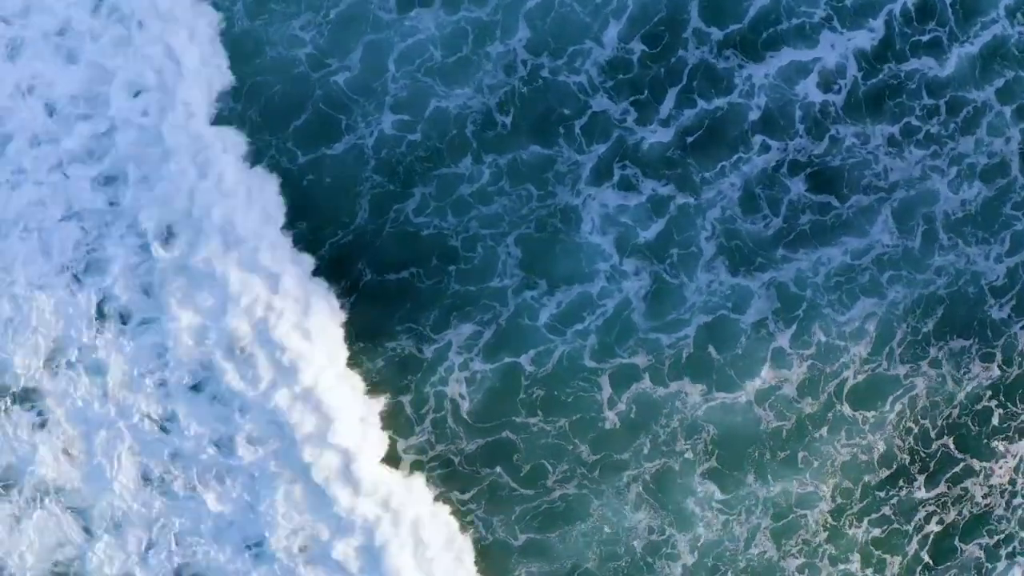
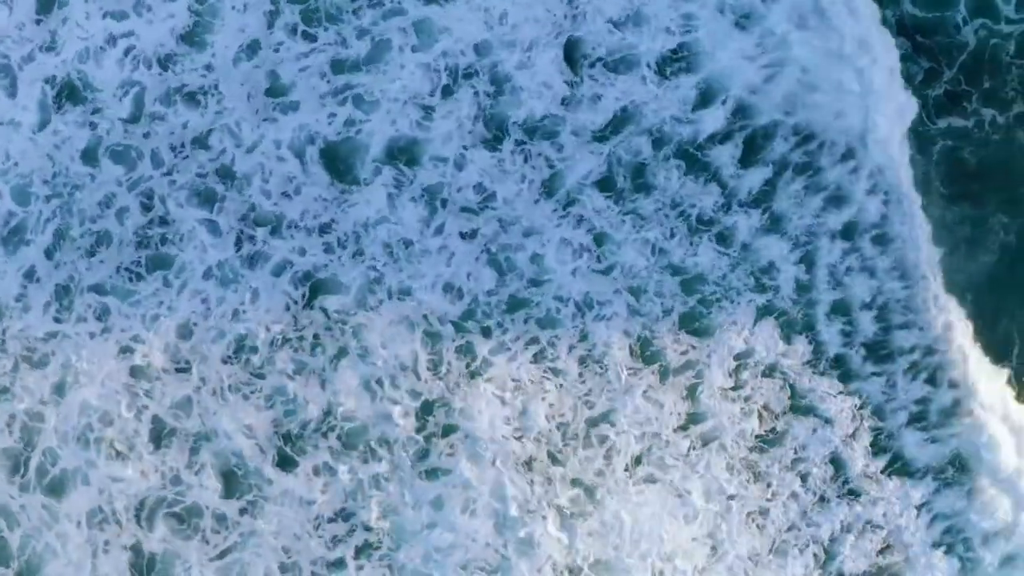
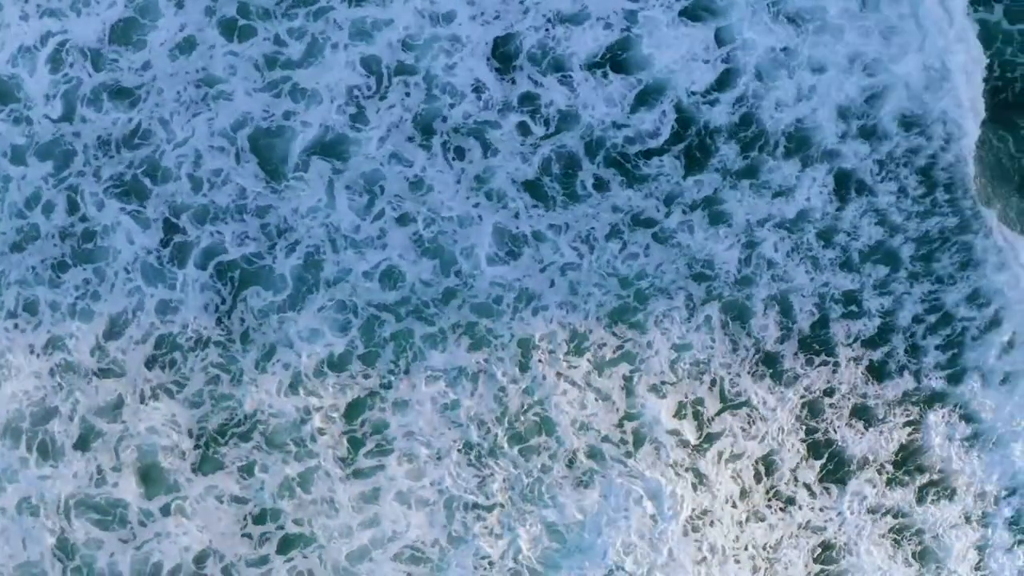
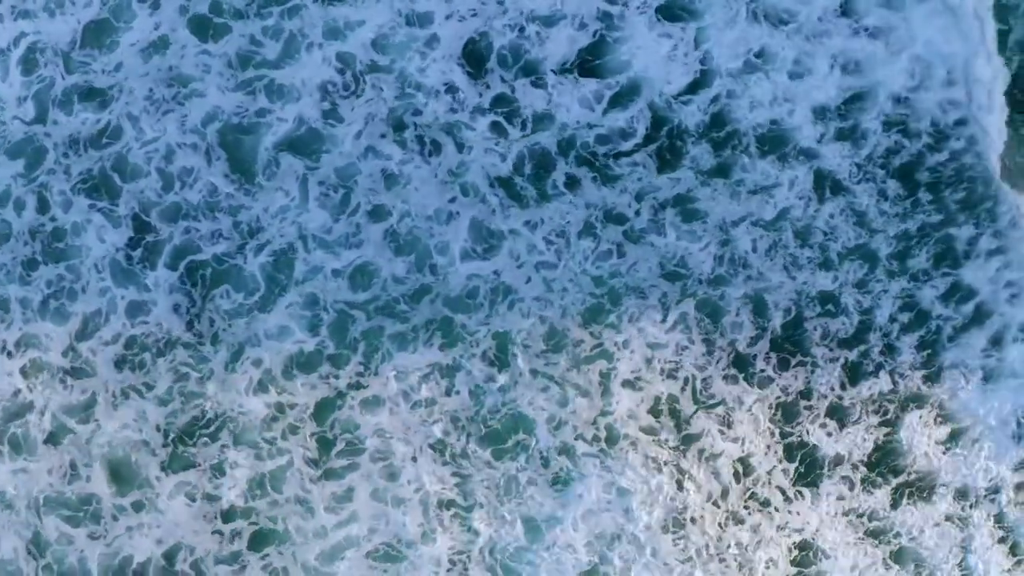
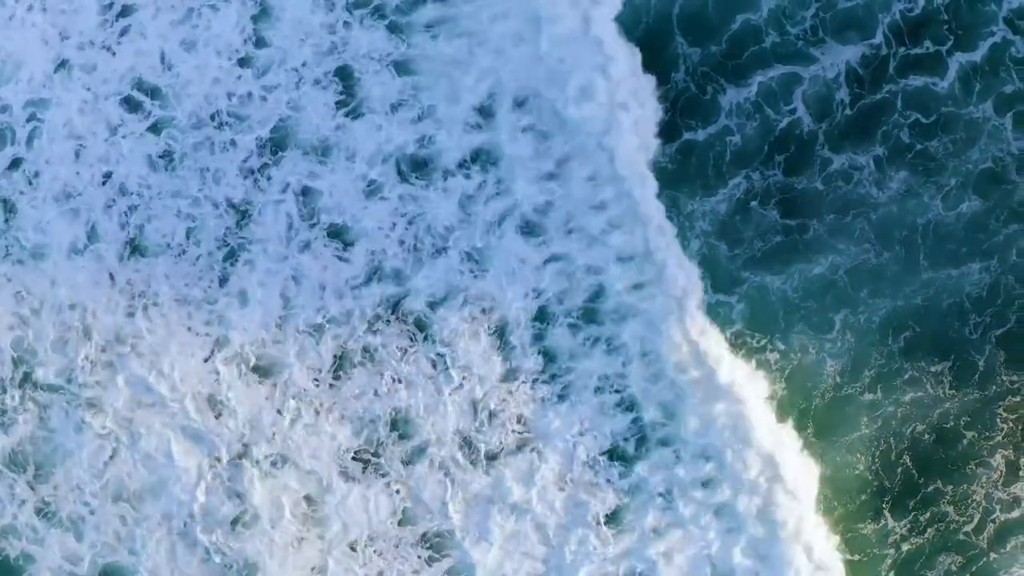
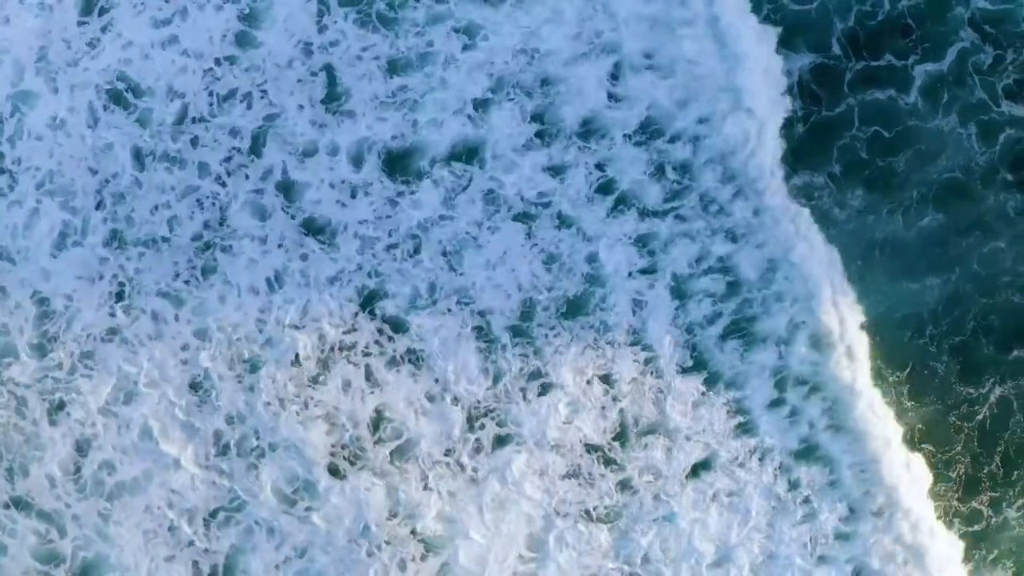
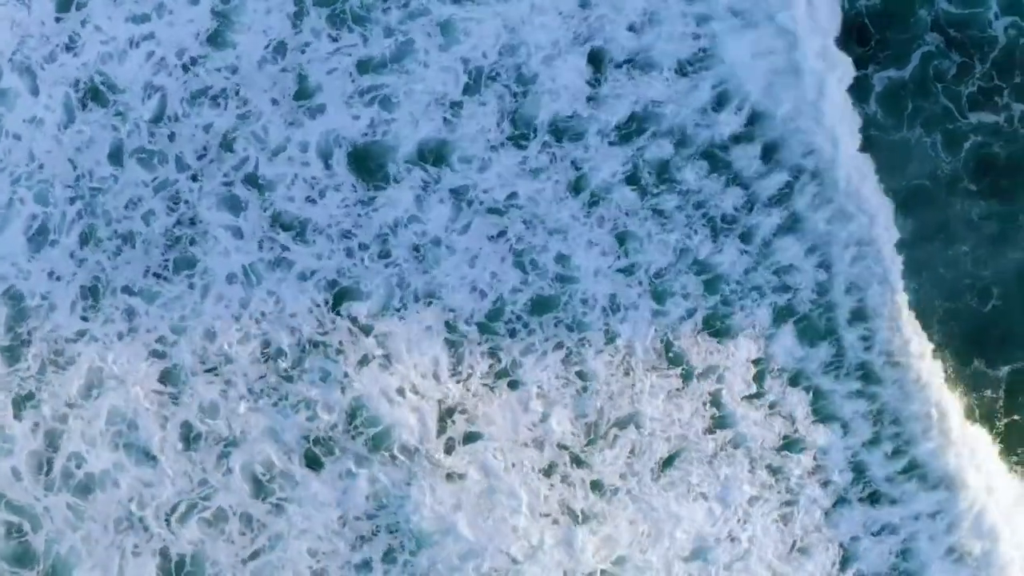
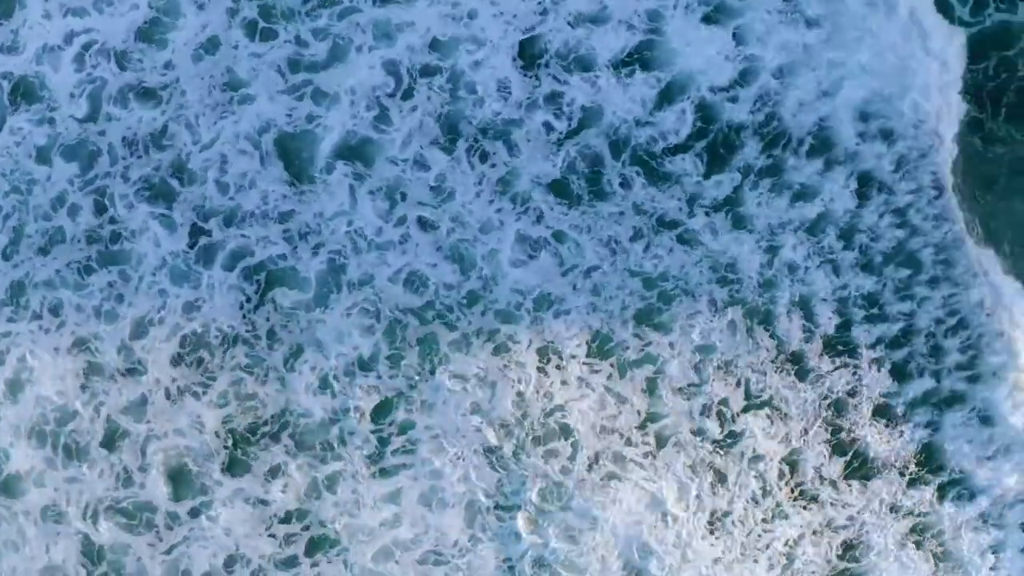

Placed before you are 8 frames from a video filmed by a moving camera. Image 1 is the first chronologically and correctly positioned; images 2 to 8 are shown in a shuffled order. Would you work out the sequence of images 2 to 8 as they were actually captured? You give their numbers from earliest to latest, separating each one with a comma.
5, 6, 7, 2, 8, 3, 4
